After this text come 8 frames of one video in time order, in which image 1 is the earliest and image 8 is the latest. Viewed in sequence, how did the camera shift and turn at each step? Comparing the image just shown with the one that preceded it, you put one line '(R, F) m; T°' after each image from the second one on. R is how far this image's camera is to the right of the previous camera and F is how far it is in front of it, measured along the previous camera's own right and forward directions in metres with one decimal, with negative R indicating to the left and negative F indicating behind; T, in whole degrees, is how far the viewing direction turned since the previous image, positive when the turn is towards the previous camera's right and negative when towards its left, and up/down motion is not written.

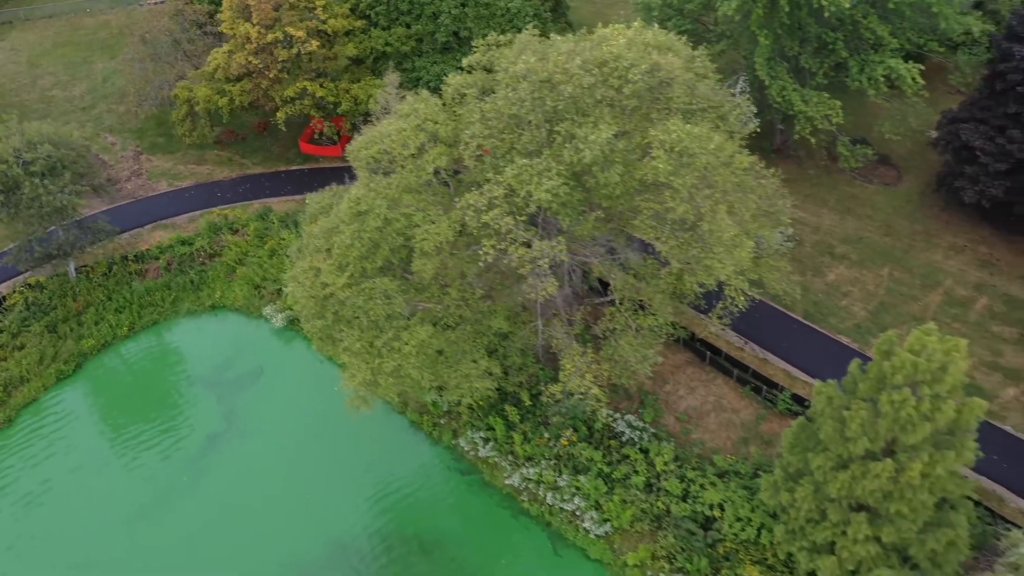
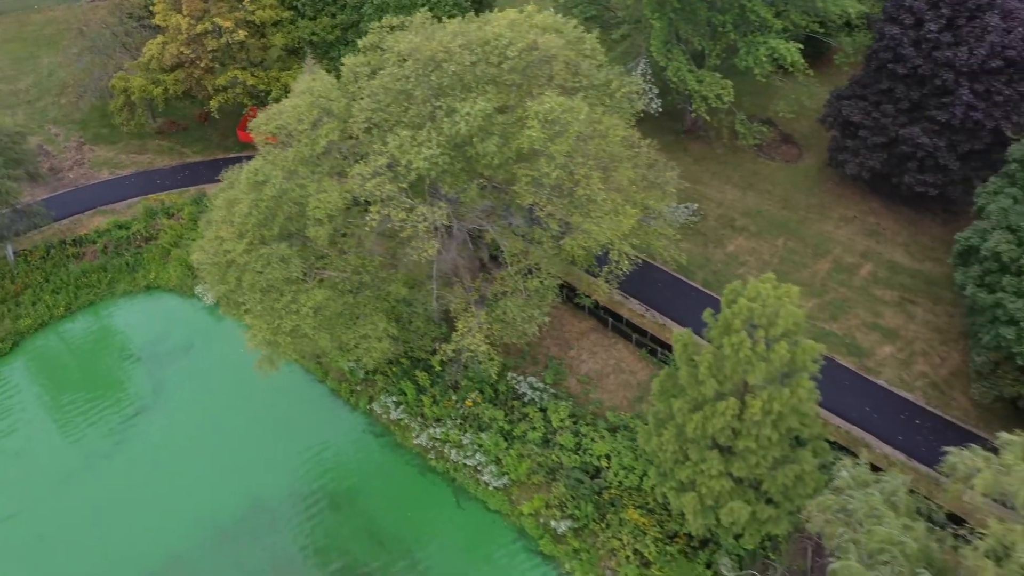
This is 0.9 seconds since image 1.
(+2.3, -1.4) m; +1°
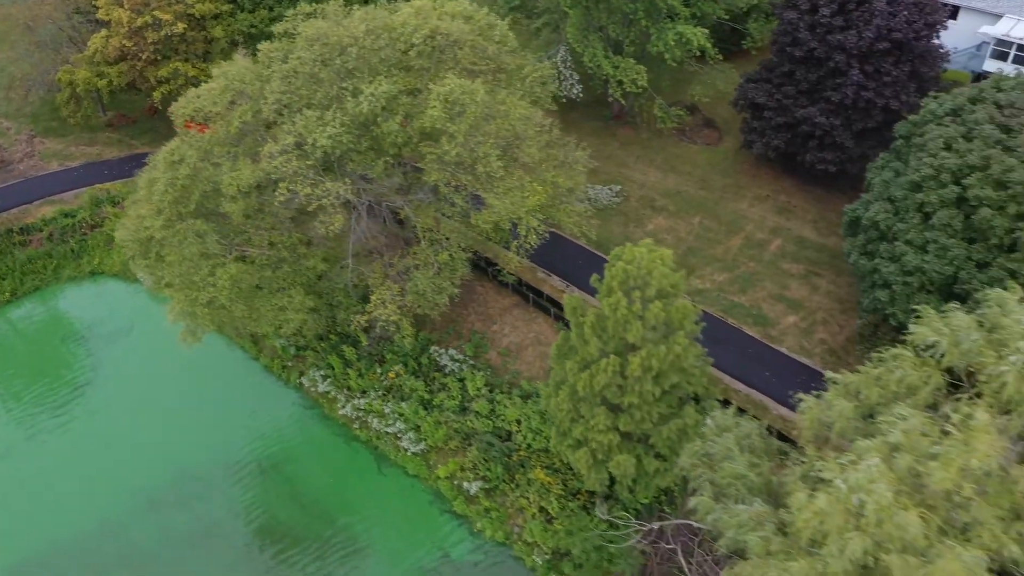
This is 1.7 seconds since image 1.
(+2.1, -1.2) m; +1°
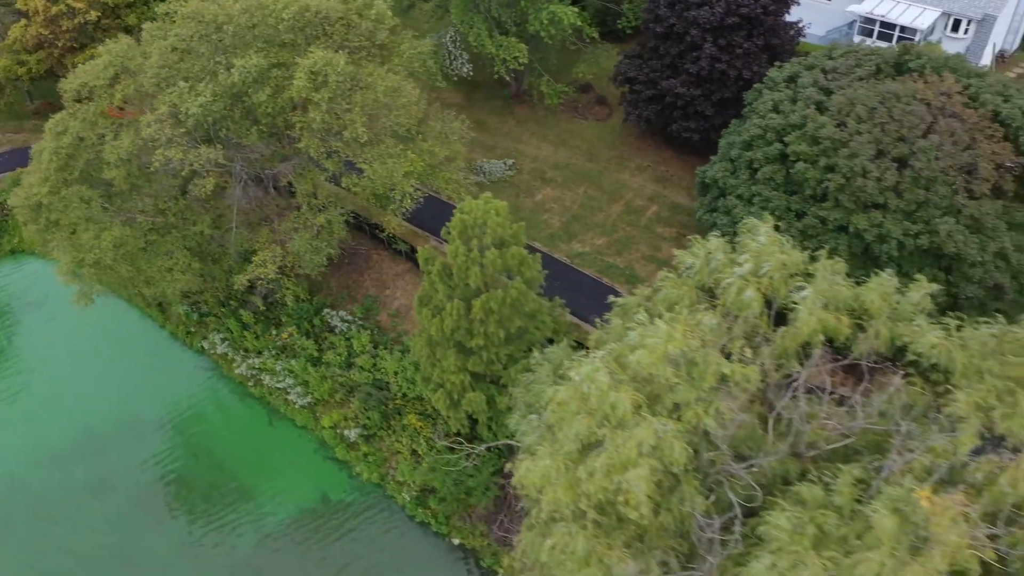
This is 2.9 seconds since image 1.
(+3.2, -1.8) m; +1°
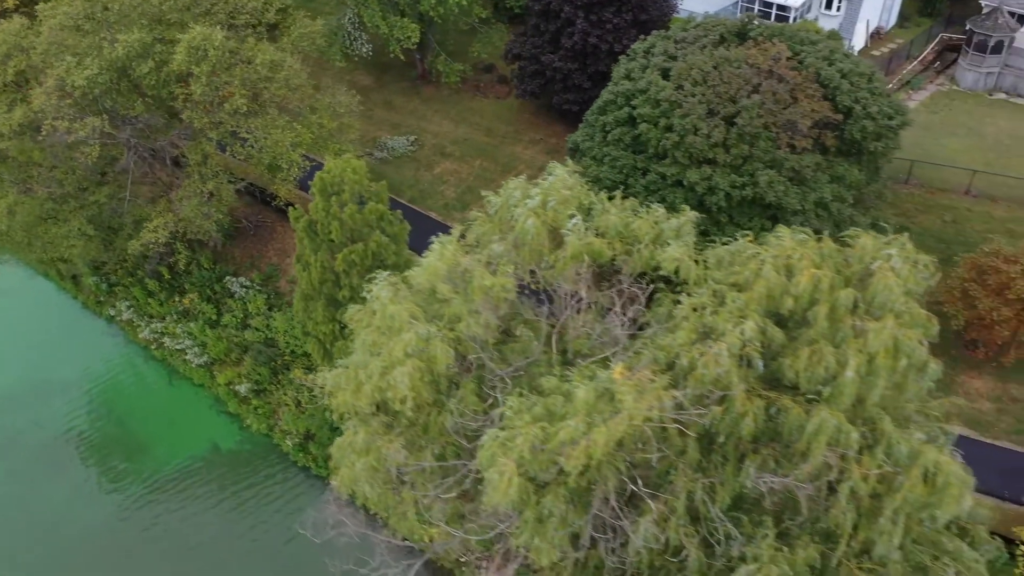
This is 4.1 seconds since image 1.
(+3.3, -1.7) m; +1°
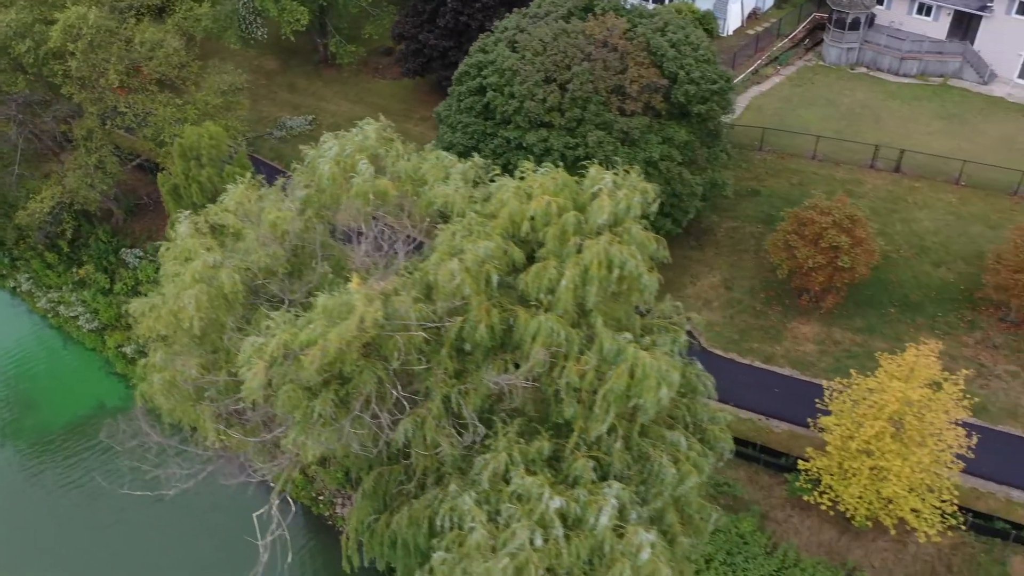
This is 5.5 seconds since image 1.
(+3.7, -1.8) m; +1°
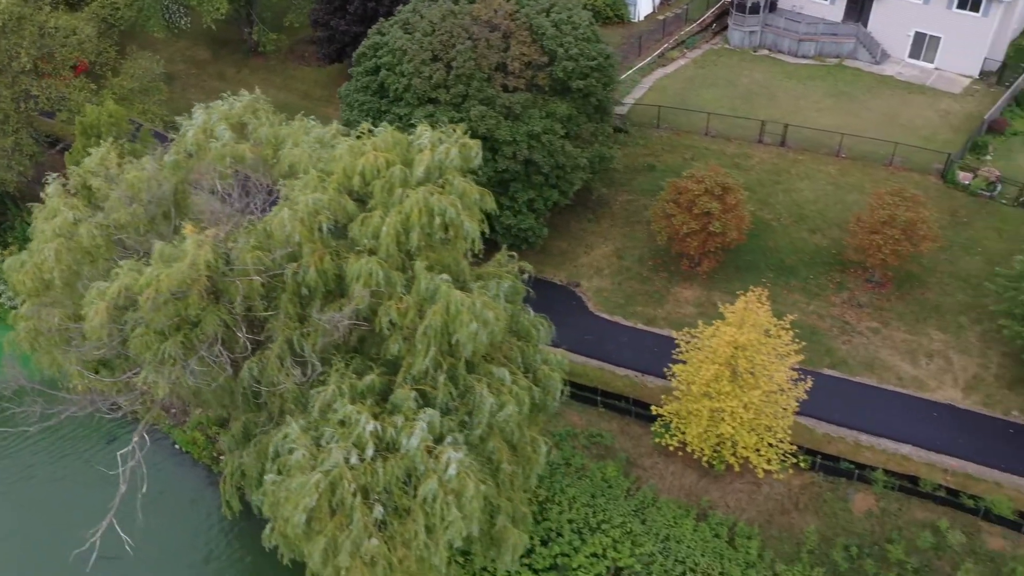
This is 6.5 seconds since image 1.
(+3.0, -1.4) m; +1°
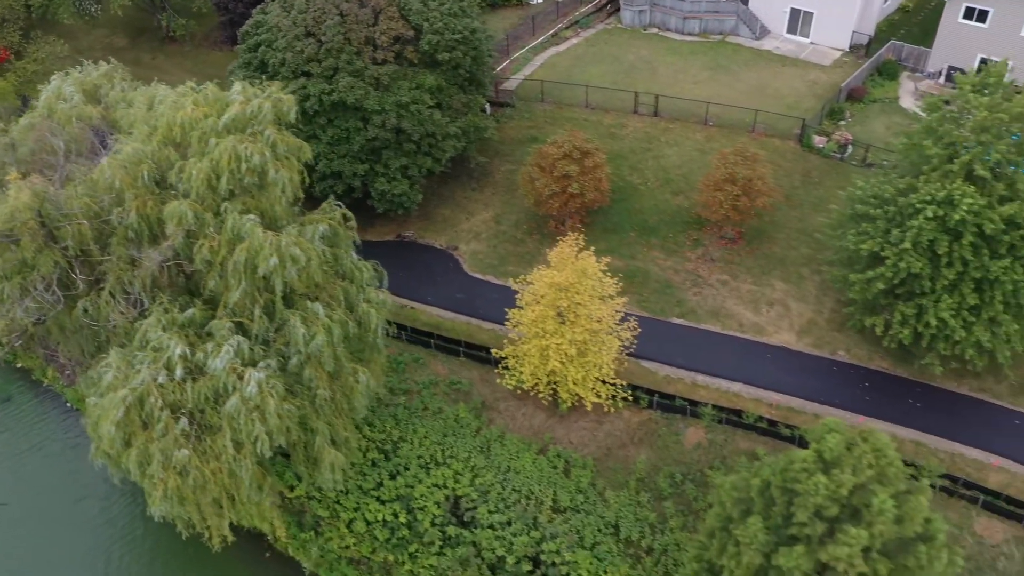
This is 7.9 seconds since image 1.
(+3.7, -1.6) m; +1°
